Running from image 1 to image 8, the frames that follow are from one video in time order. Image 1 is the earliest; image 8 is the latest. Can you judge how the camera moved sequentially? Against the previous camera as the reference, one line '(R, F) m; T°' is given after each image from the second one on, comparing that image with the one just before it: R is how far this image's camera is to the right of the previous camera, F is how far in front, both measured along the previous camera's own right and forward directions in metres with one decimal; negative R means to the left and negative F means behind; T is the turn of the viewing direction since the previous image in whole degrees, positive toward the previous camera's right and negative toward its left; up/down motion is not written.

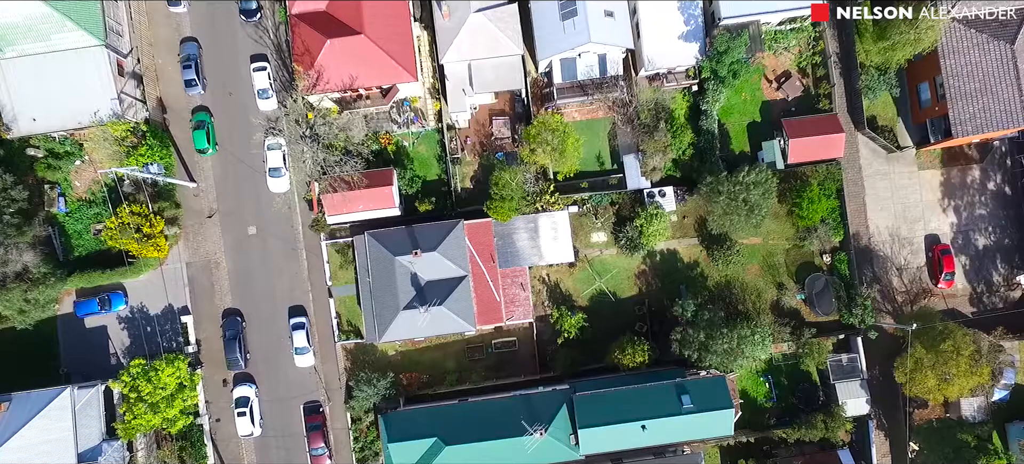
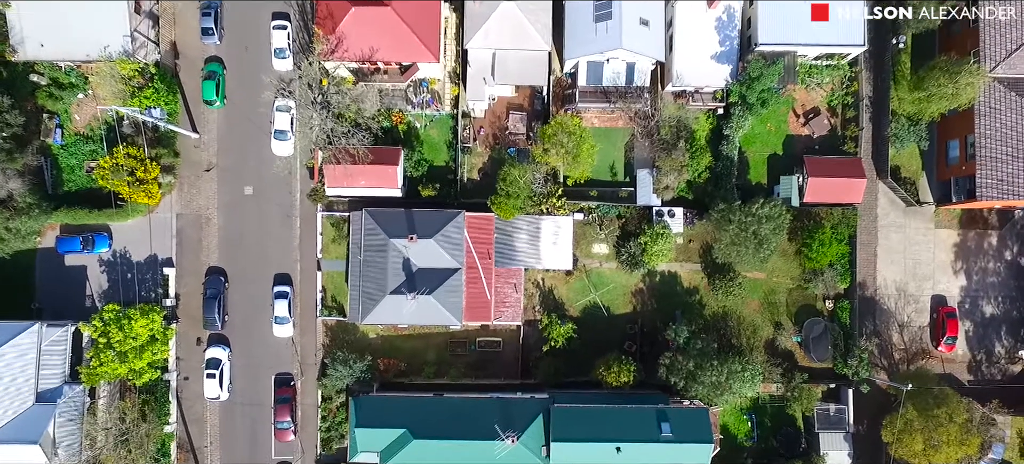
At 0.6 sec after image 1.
(0.0, +0.8) m; 0°
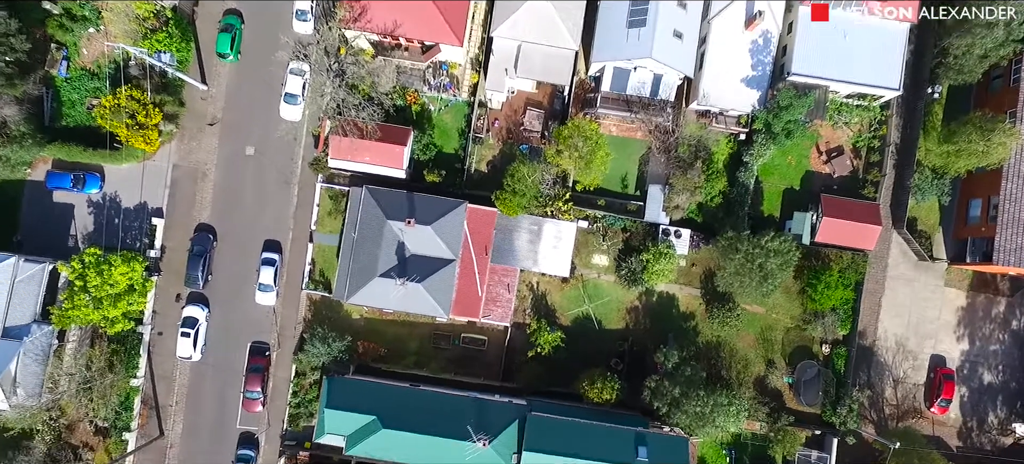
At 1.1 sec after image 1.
(0.0, +0.8) m; 0°
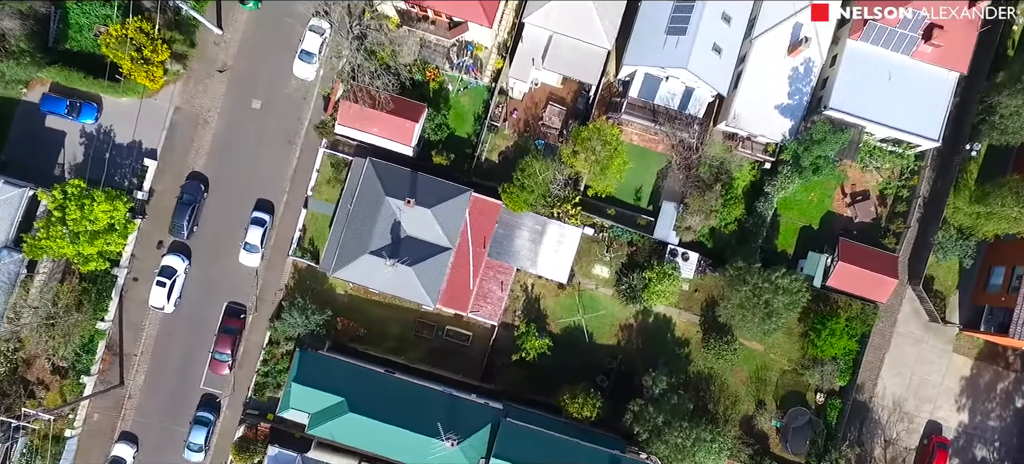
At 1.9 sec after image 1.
(0.0, +1.2) m; 0°
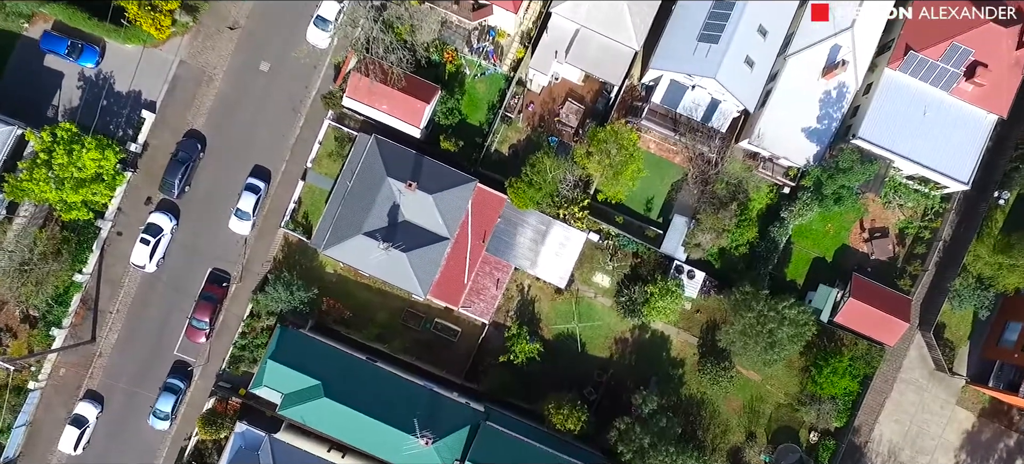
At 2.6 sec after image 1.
(0.0, +1.1) m; 0°
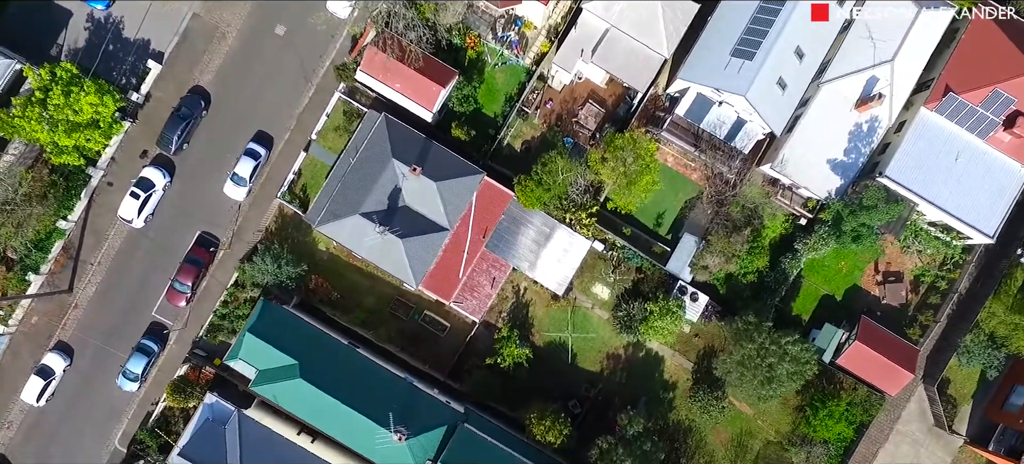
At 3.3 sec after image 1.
(0.0, +1.0) m; 0°
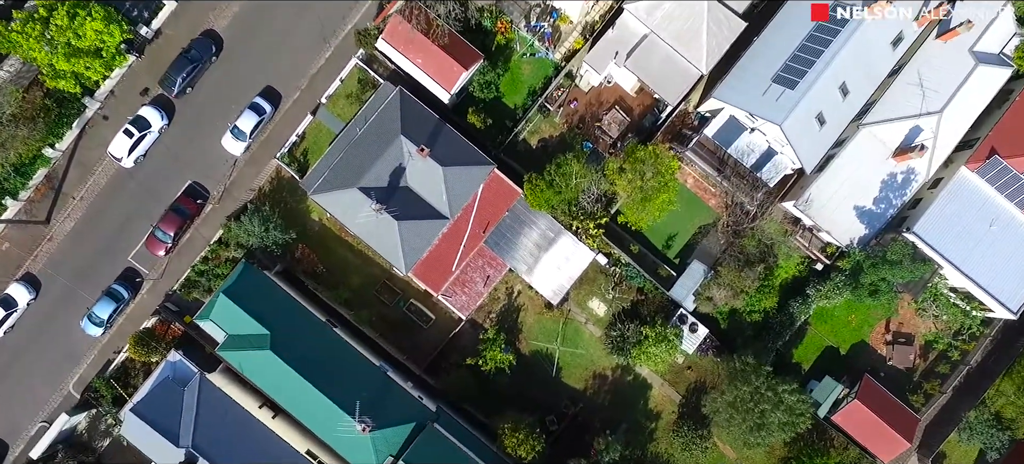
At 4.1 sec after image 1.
(0.0, +1.2) m; 0°
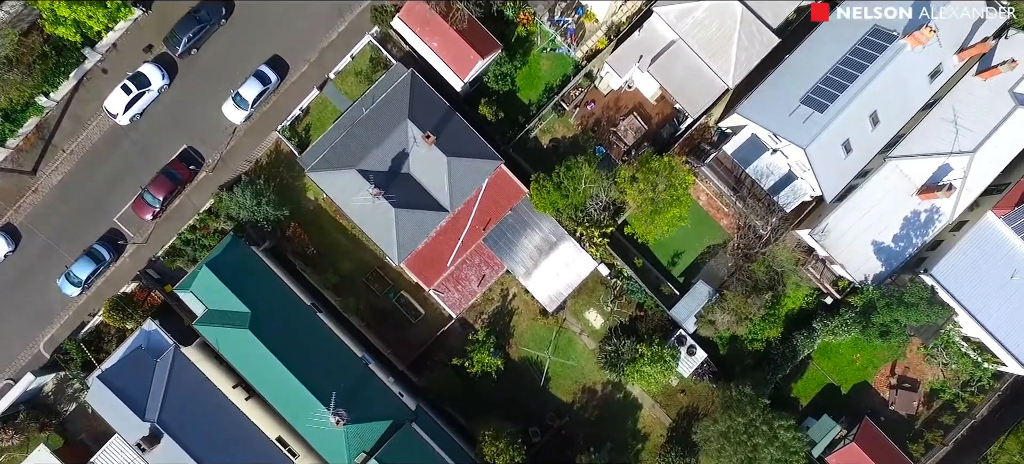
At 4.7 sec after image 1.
(0.0, +1.0) m; 0°
